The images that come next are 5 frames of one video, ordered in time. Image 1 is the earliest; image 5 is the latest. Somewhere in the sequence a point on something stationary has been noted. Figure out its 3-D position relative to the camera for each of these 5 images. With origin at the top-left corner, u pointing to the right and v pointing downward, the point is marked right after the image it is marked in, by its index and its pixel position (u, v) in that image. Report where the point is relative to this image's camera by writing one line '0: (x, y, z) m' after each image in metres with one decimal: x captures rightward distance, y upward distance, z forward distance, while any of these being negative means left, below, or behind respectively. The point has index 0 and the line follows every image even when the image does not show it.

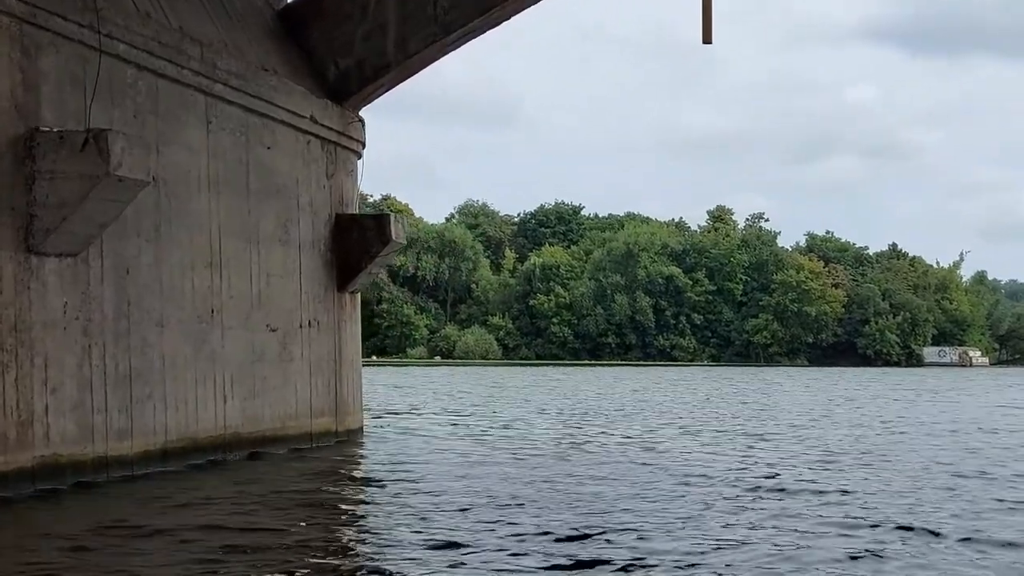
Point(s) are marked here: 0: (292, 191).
0: (-2.2, +1.0, +12.5) m
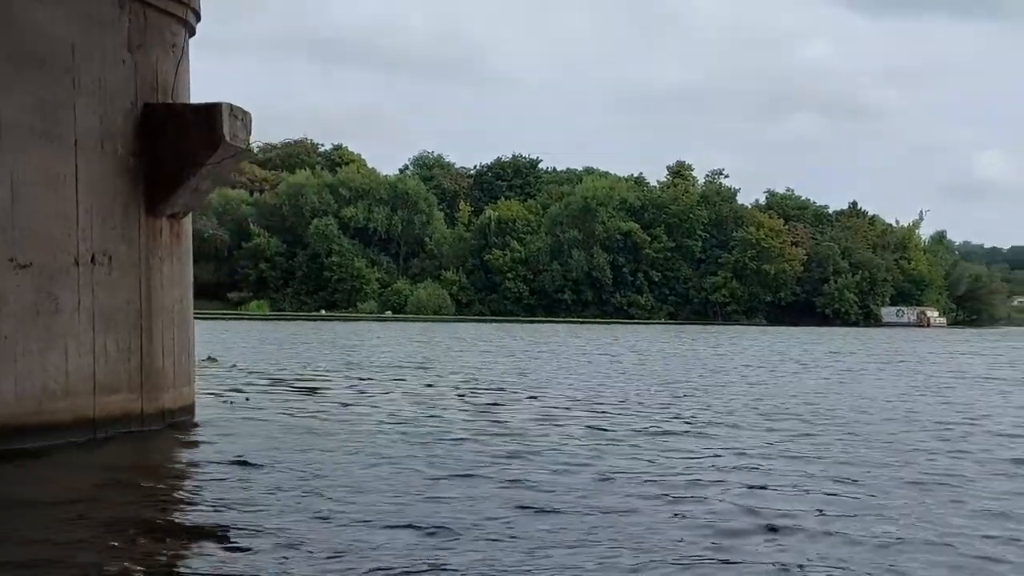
0: (-3.0, +1.5, +8.4) m
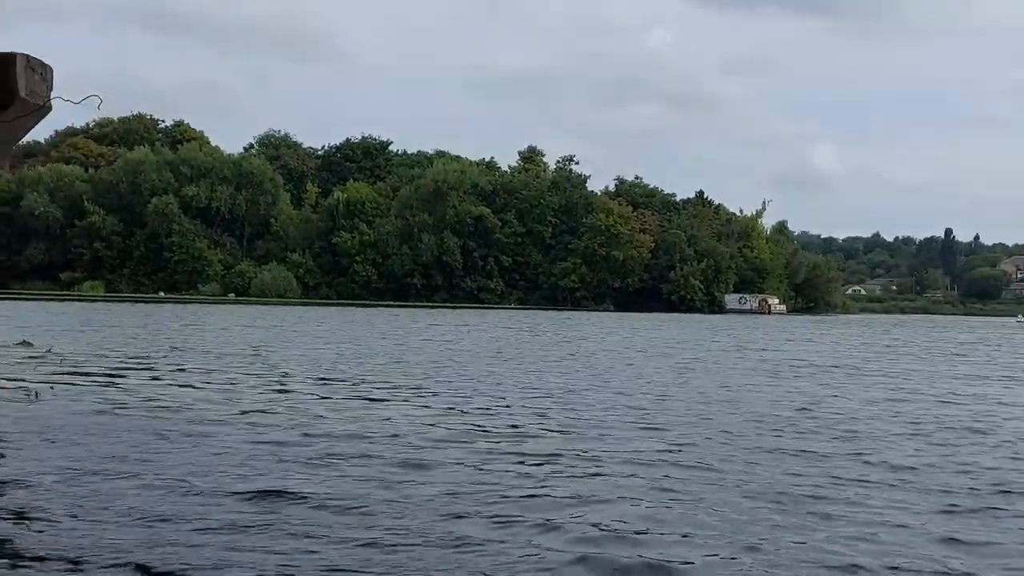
0: (-3.5, +1.6, +6.0) m
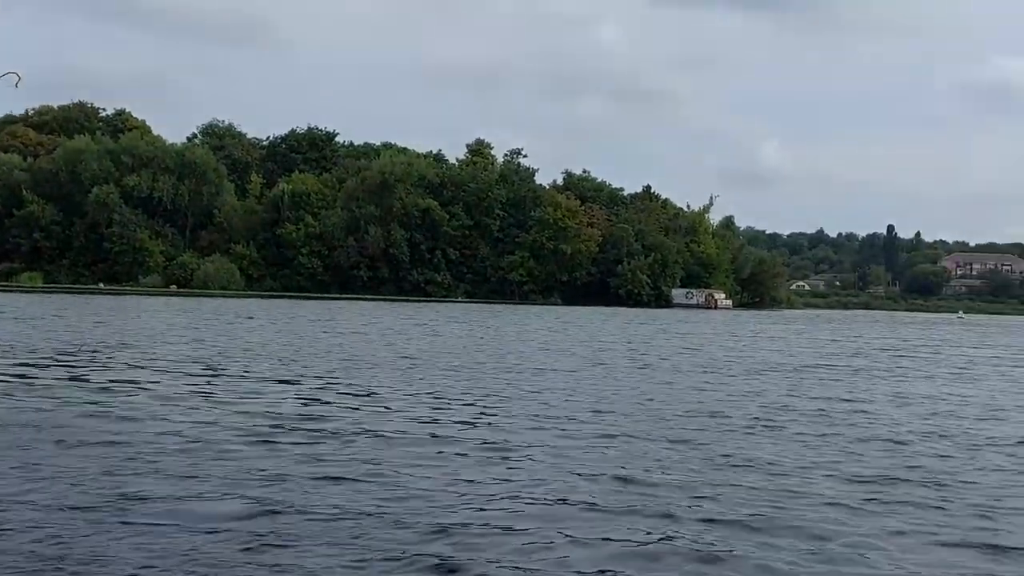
0: (-3.6, +1.7, +4.9) m
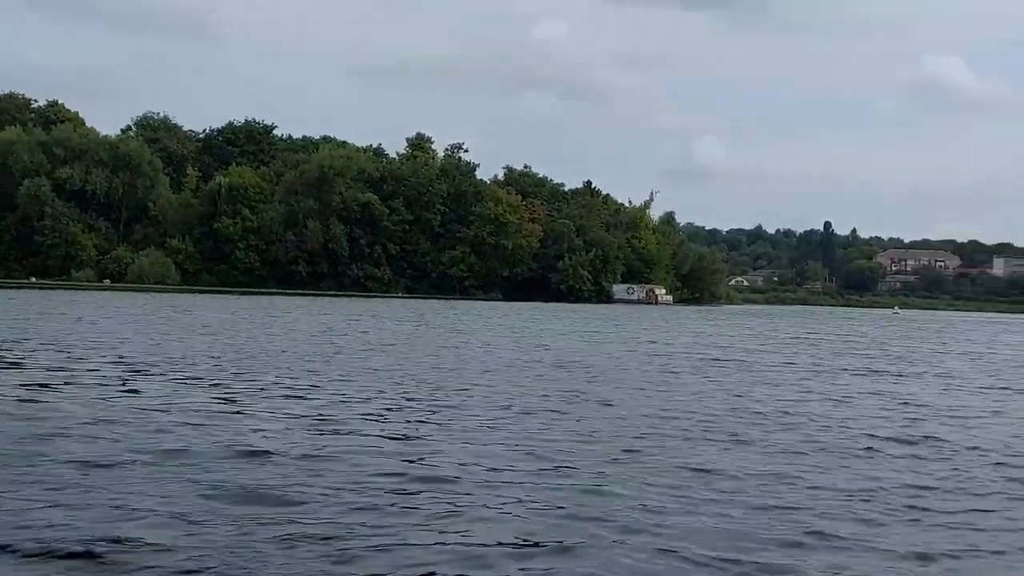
0: (-3.8, +1.7, +4.0) m
